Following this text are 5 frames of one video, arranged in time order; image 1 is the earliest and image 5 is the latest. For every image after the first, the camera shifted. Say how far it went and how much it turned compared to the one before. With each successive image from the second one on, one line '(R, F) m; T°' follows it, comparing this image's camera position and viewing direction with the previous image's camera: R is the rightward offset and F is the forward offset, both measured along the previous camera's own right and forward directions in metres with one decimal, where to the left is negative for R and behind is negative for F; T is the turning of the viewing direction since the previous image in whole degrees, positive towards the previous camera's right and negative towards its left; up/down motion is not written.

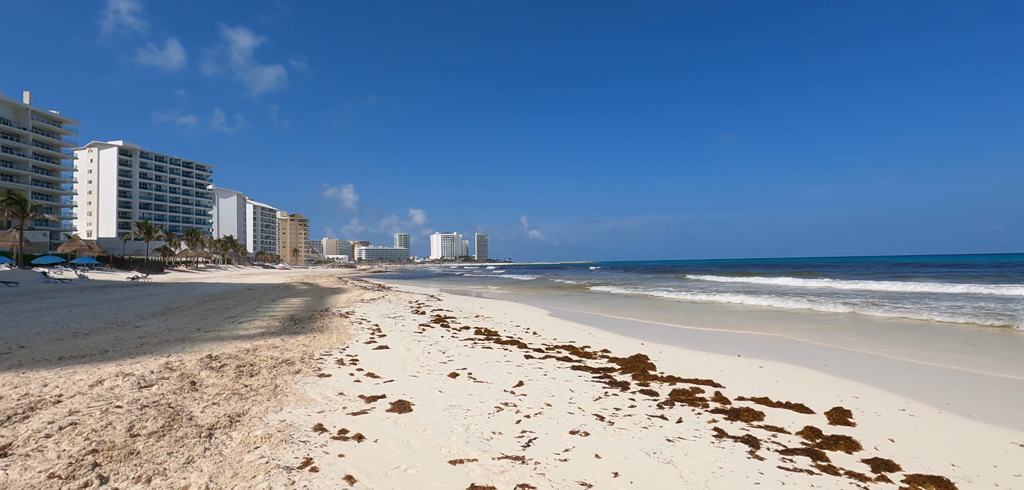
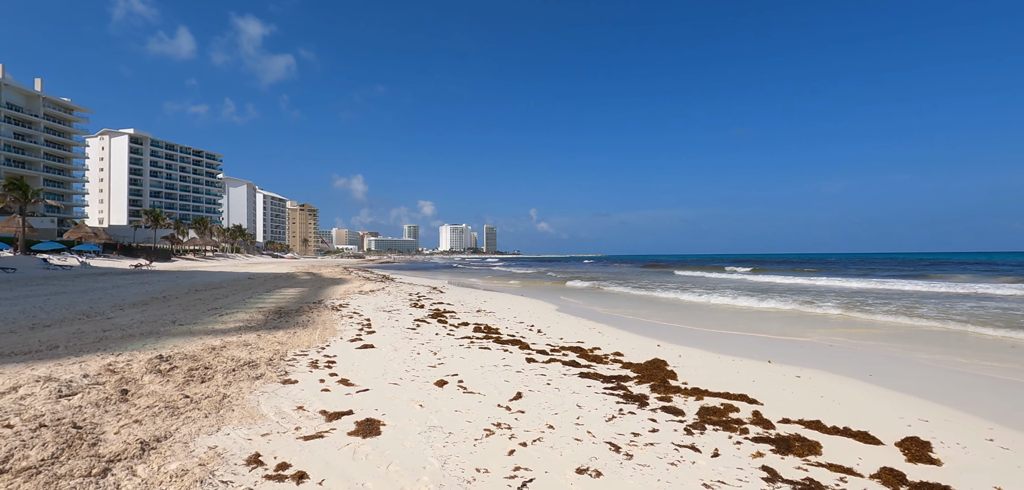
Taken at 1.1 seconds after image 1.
(+0.1, +1.2) m; -1°
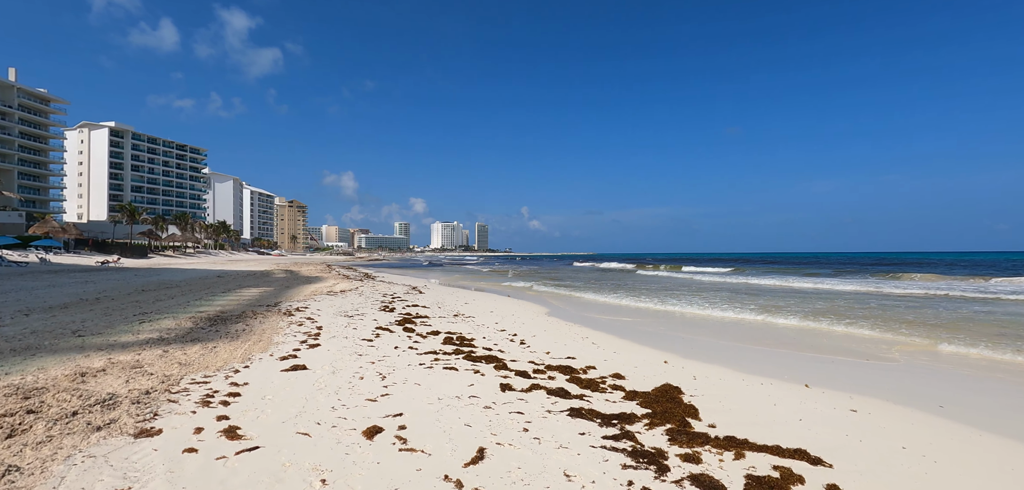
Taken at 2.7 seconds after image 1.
(+0.3, +2.1) m; +1°
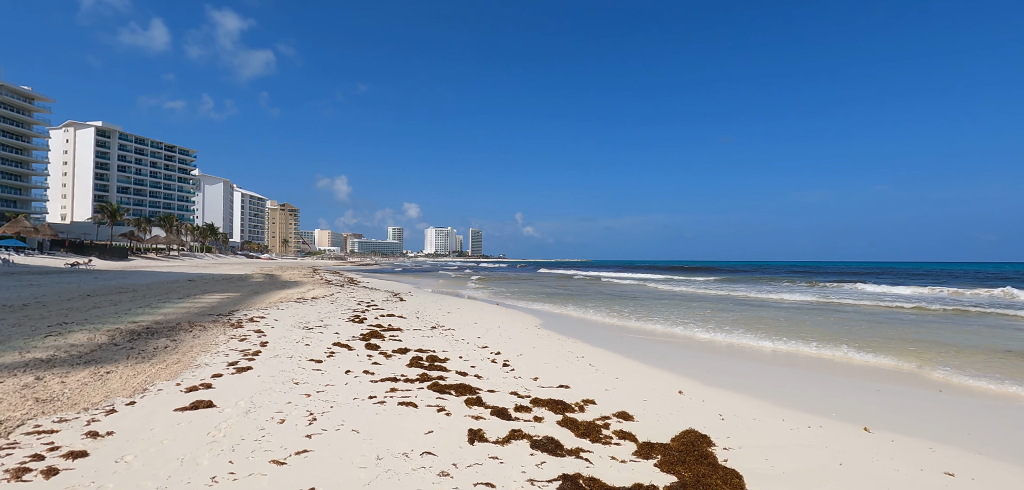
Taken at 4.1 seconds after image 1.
(+0.2, +1.8) m; +1°
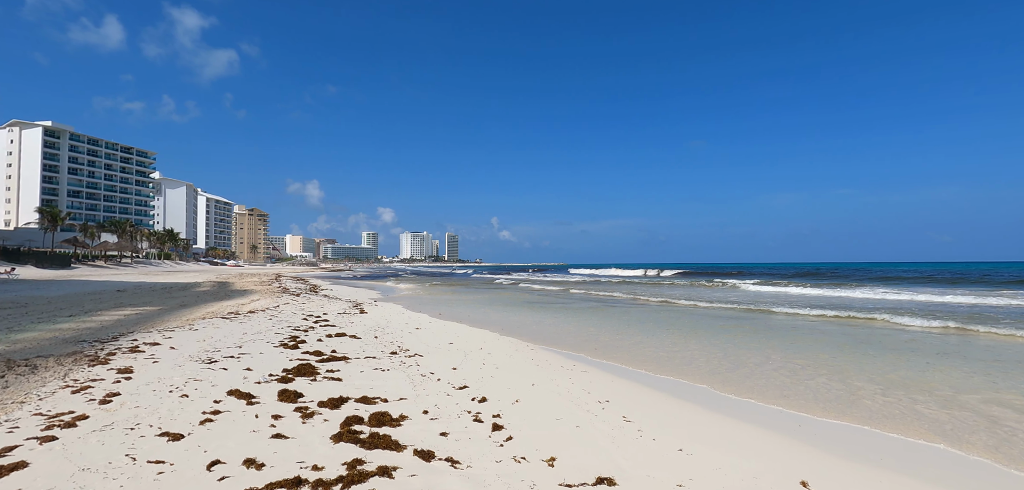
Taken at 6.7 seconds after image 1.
(-0.2, +3.3) m; +3°
